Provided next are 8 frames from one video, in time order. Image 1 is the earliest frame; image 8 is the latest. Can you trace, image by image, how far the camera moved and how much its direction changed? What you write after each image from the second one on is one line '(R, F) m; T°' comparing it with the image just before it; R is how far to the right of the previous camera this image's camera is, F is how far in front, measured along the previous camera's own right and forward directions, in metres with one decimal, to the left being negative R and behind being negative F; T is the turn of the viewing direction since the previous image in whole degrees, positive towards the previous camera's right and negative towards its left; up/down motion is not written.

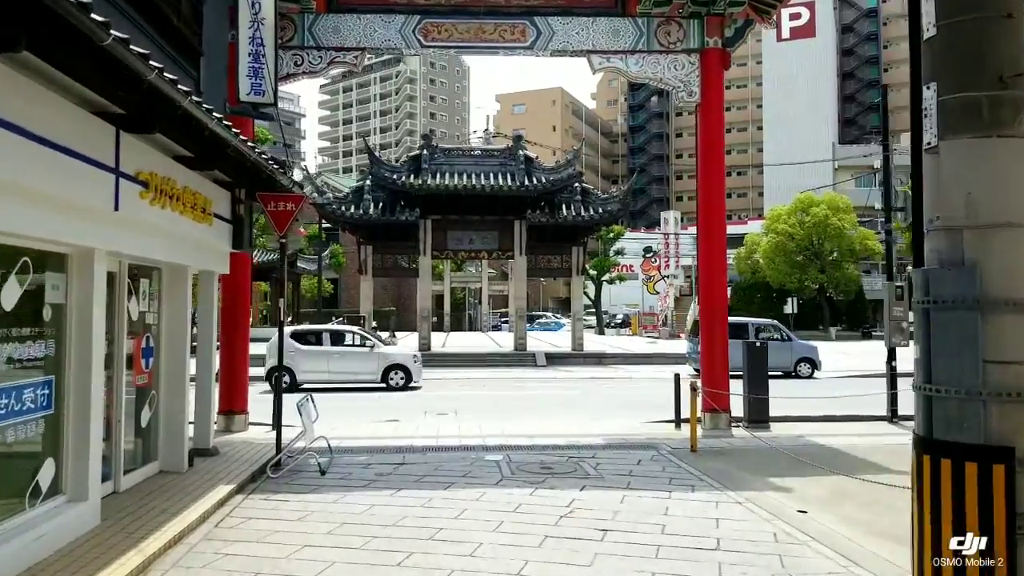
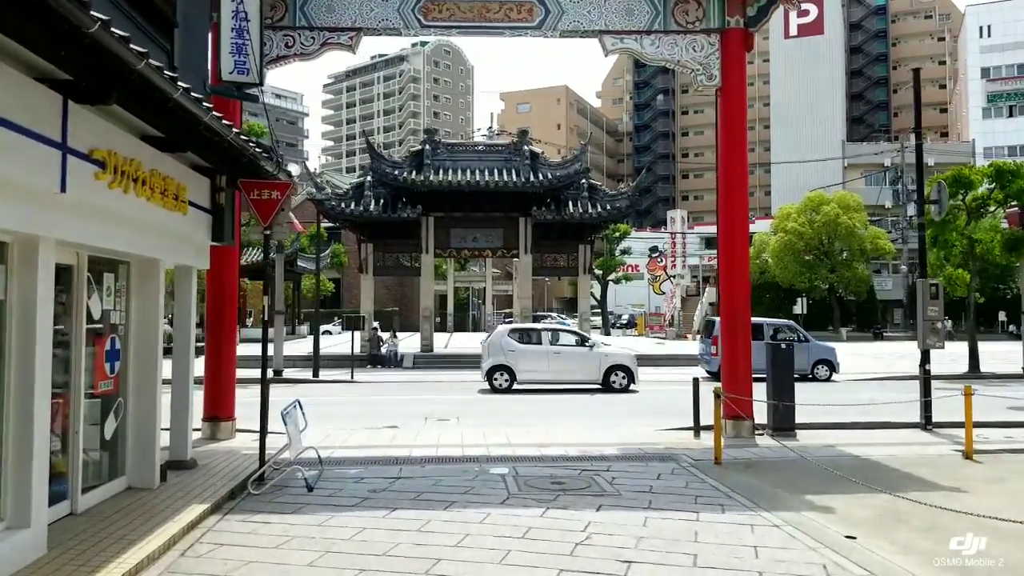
(0.0, +0.9) m; 0°
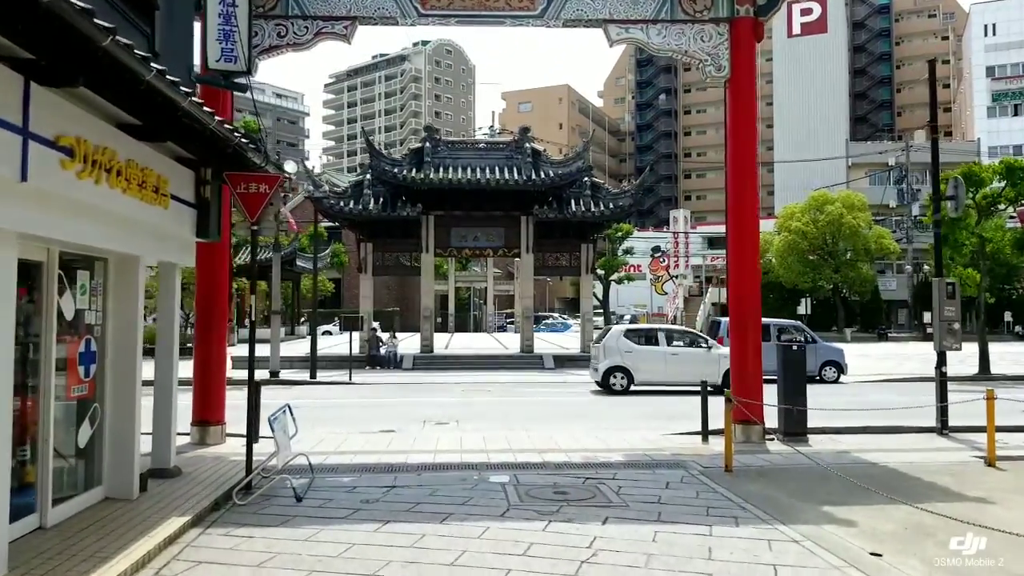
(0.0, +0.5) m; 0°
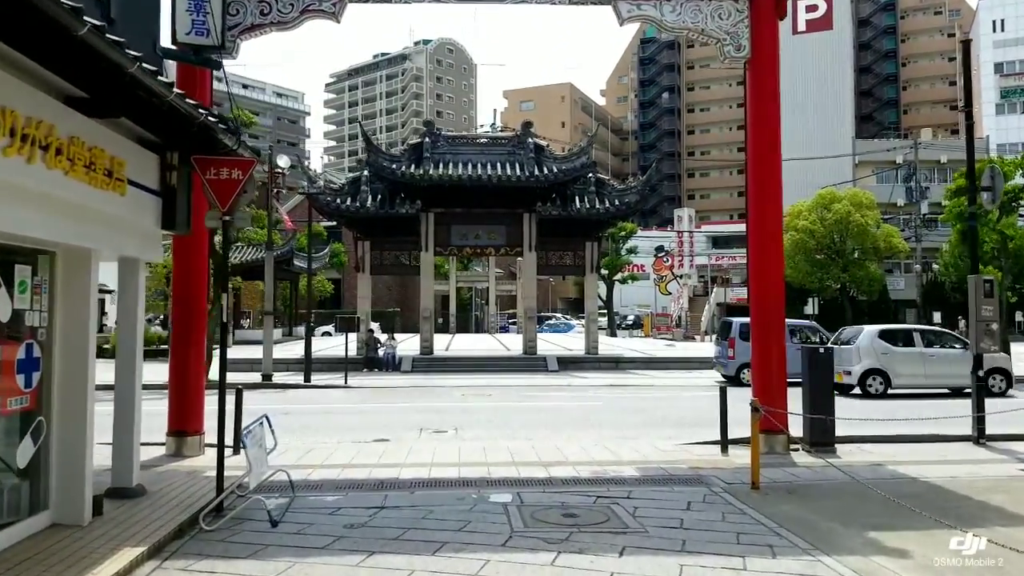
(0.0, +0.9) m; 0°
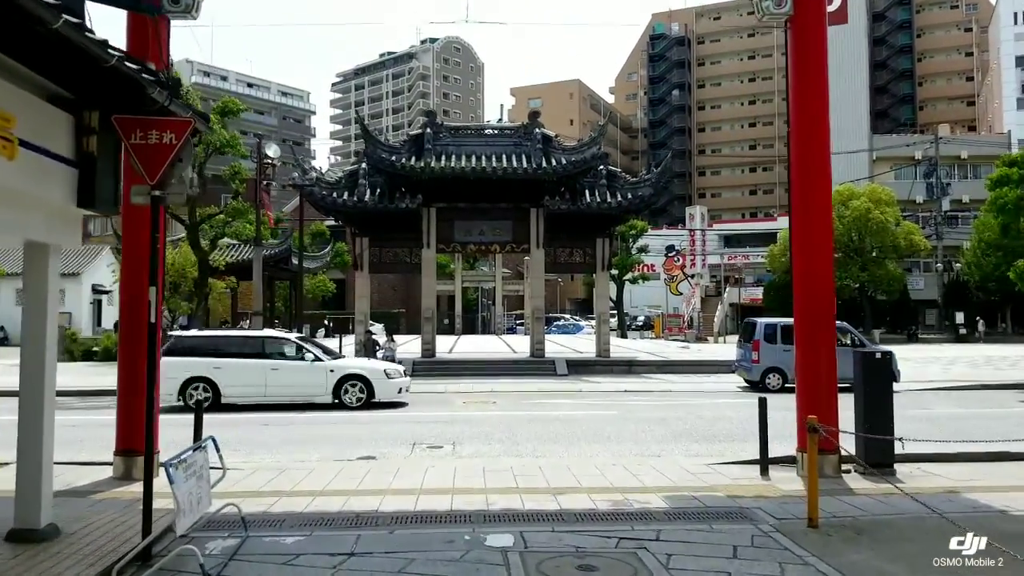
(+0.1, +1.5) m; -1°
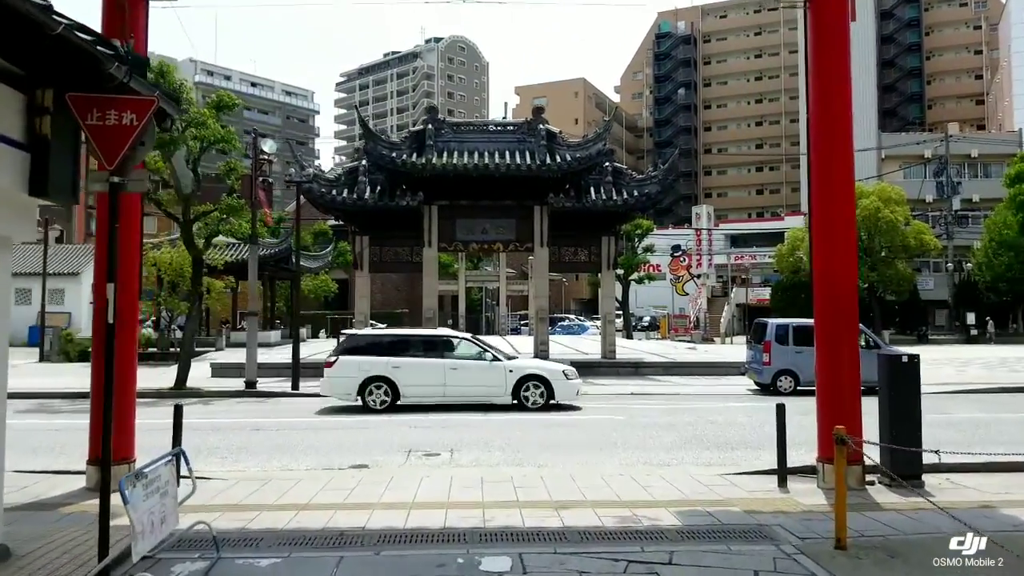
(+0.1, +0.6) m; 0°
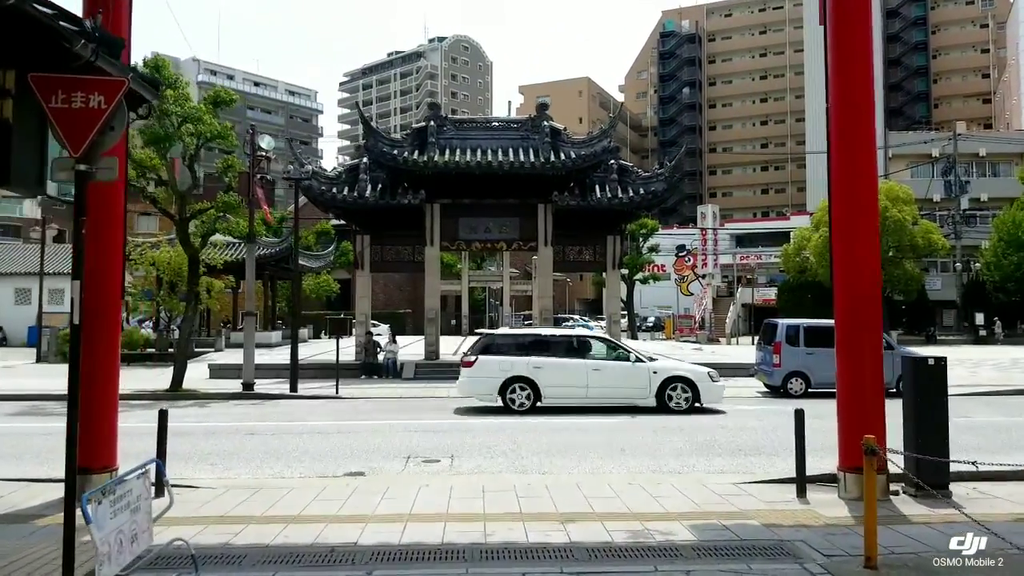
(0.0, +0.5) m; 0°
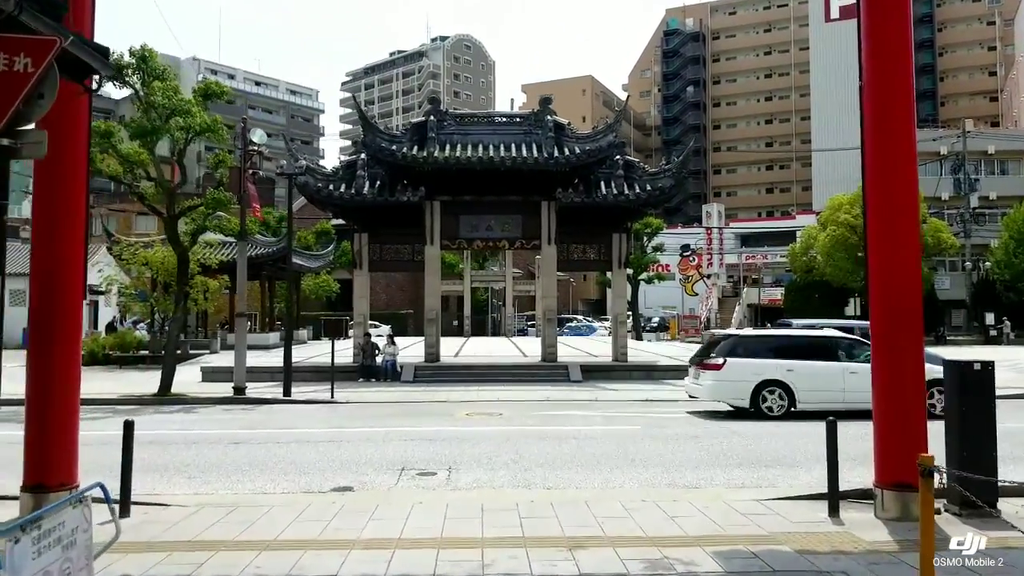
(0.0, +0.8) m; 0°
